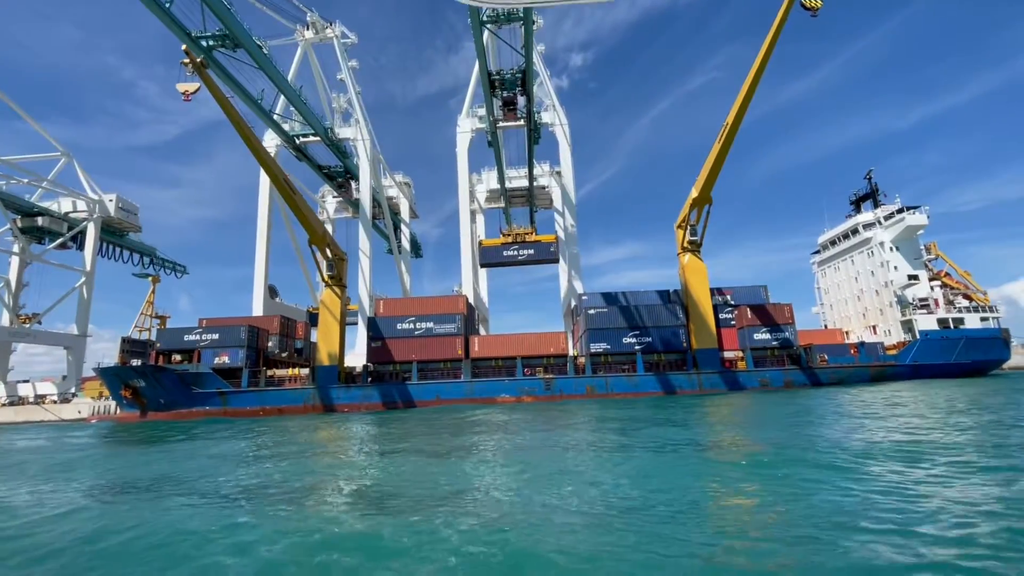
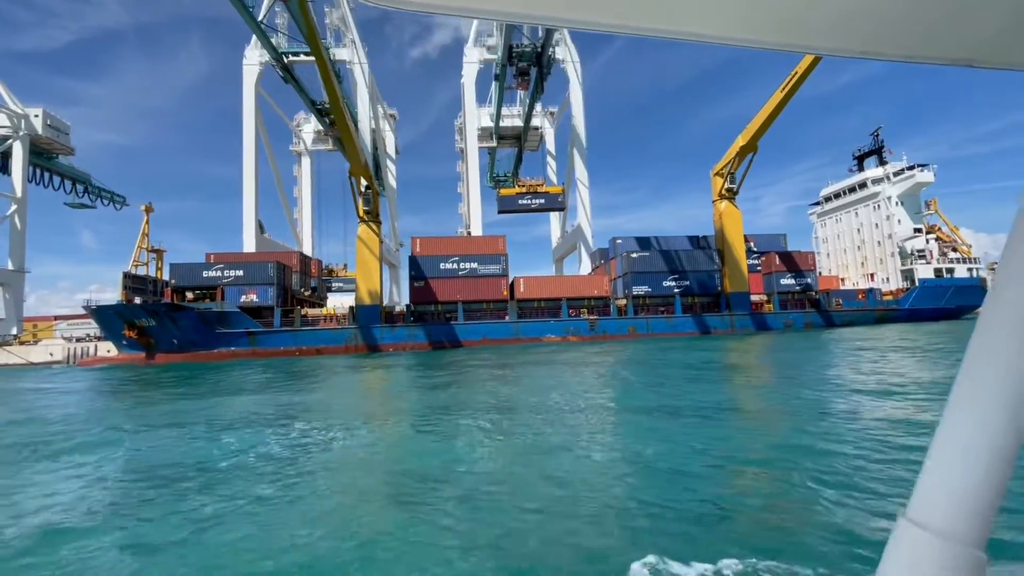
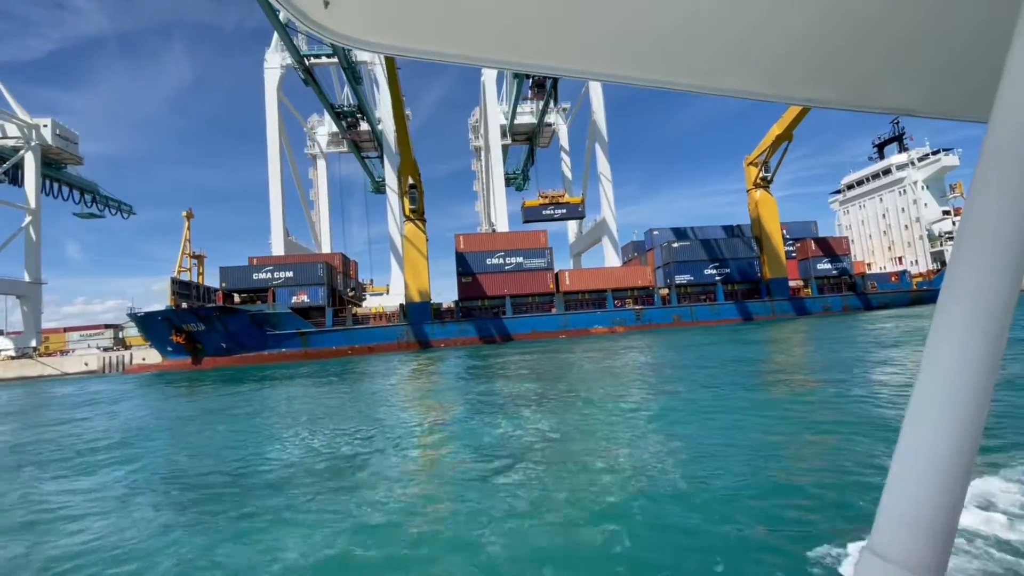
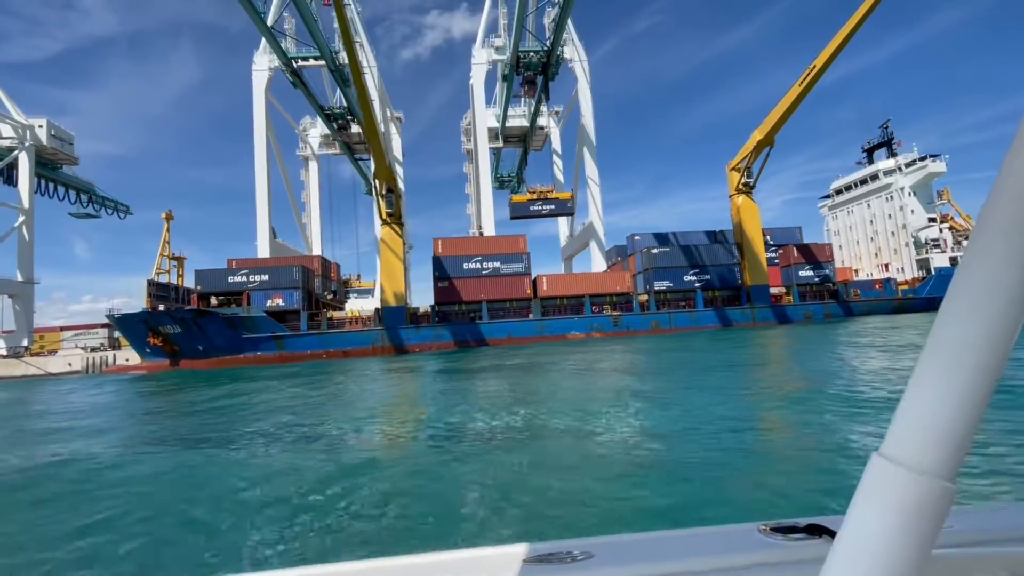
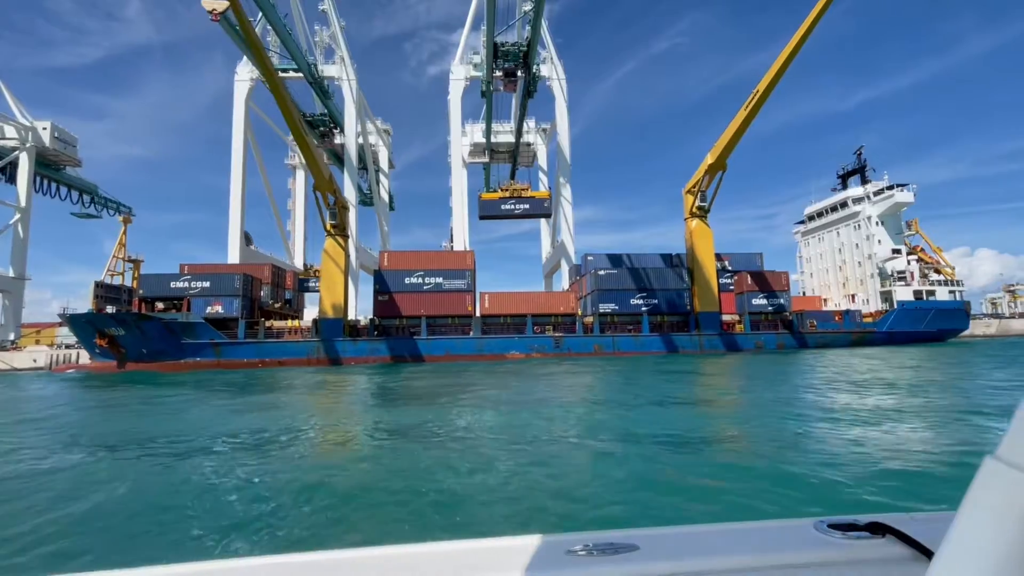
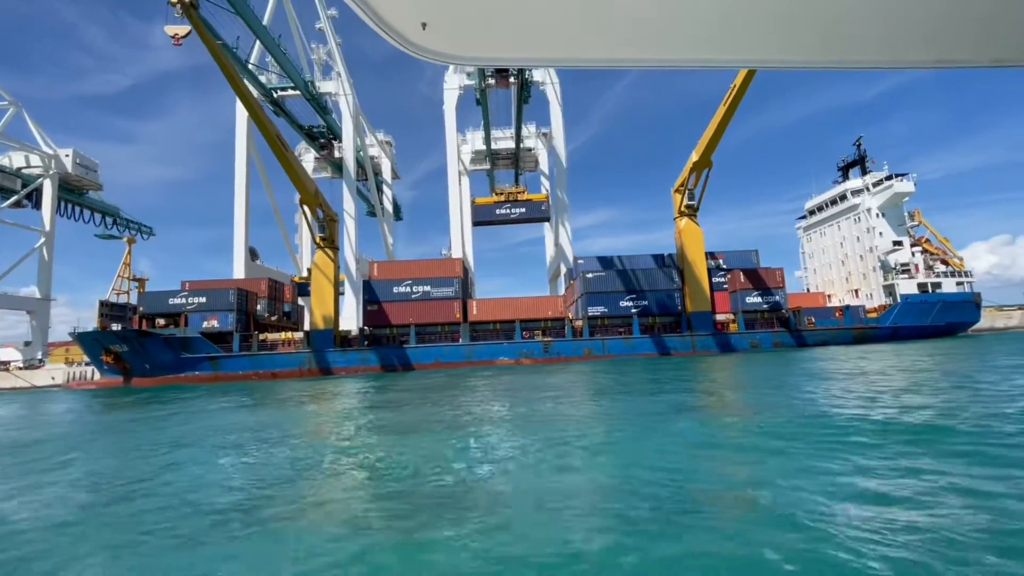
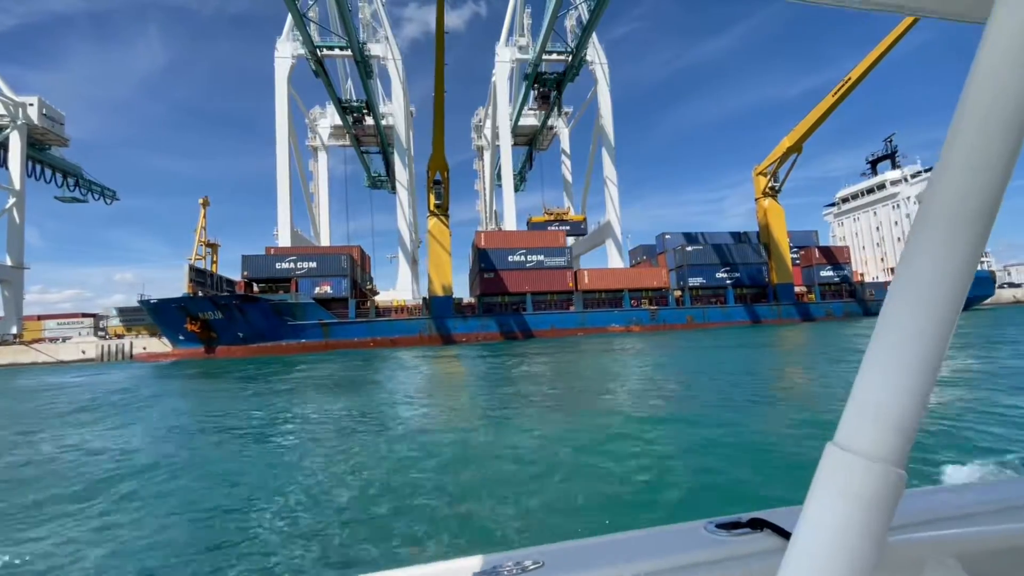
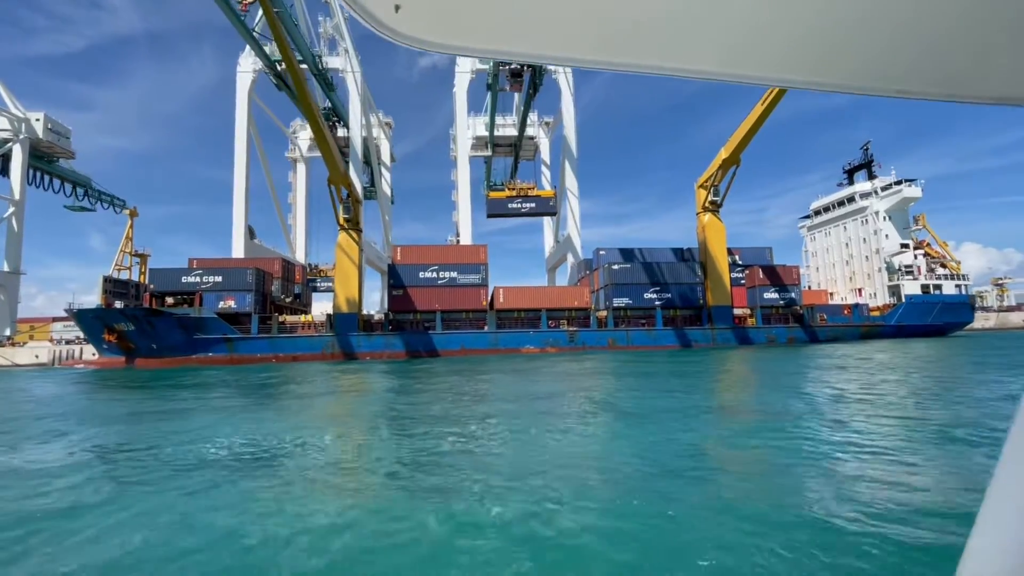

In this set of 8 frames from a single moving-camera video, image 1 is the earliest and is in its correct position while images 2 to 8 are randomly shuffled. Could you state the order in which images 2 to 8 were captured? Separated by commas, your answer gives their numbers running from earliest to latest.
6, 5, 8, 2, 4, 3, 7
